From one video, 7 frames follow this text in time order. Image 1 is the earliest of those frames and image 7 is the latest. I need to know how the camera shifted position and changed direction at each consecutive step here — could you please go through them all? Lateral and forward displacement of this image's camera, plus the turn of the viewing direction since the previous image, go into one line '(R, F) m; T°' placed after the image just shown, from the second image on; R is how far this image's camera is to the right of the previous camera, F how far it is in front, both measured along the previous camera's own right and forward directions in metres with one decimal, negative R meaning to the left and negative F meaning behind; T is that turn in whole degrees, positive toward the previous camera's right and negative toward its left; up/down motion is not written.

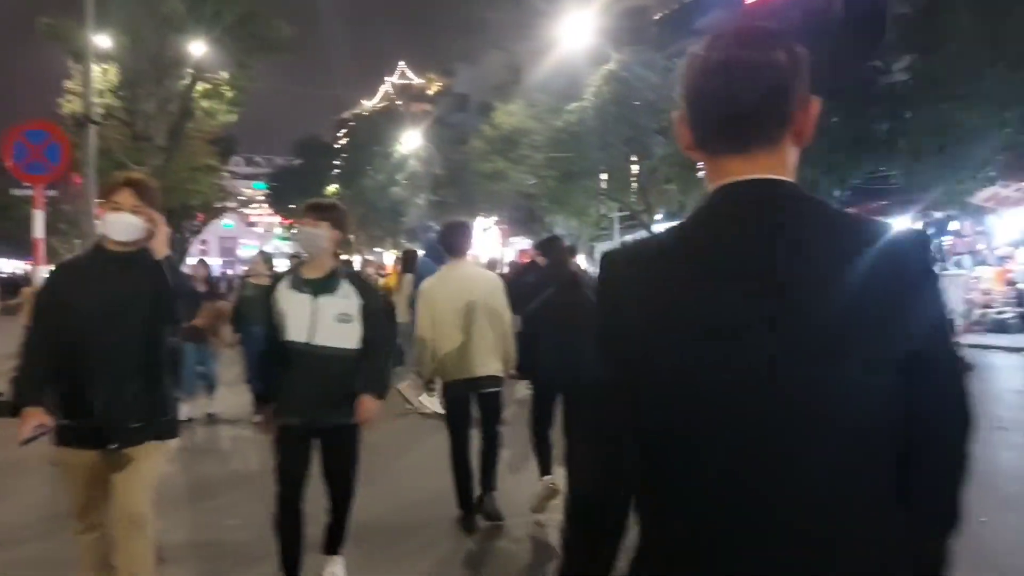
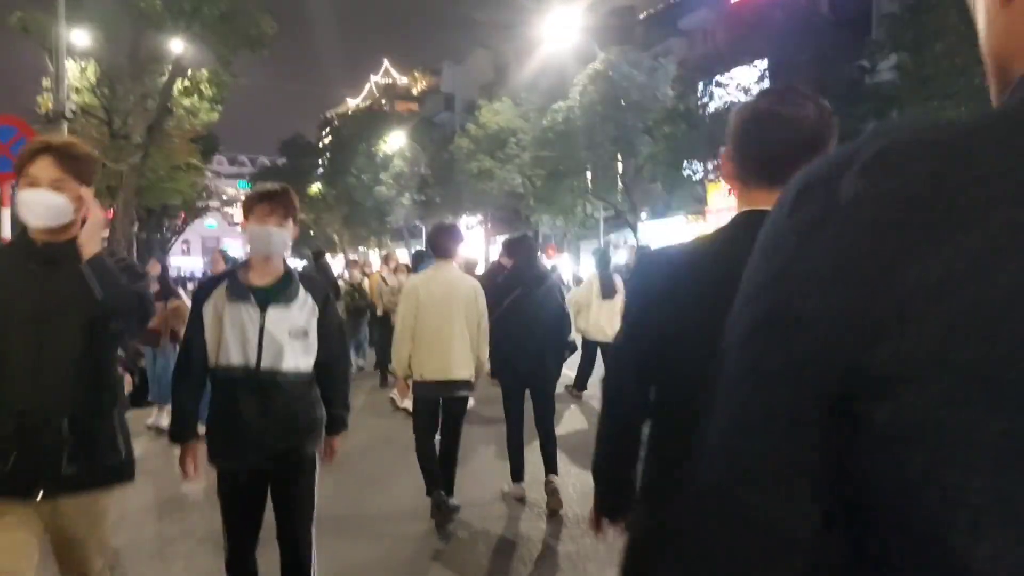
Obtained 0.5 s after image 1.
(0.0, +0.2) m; +1°
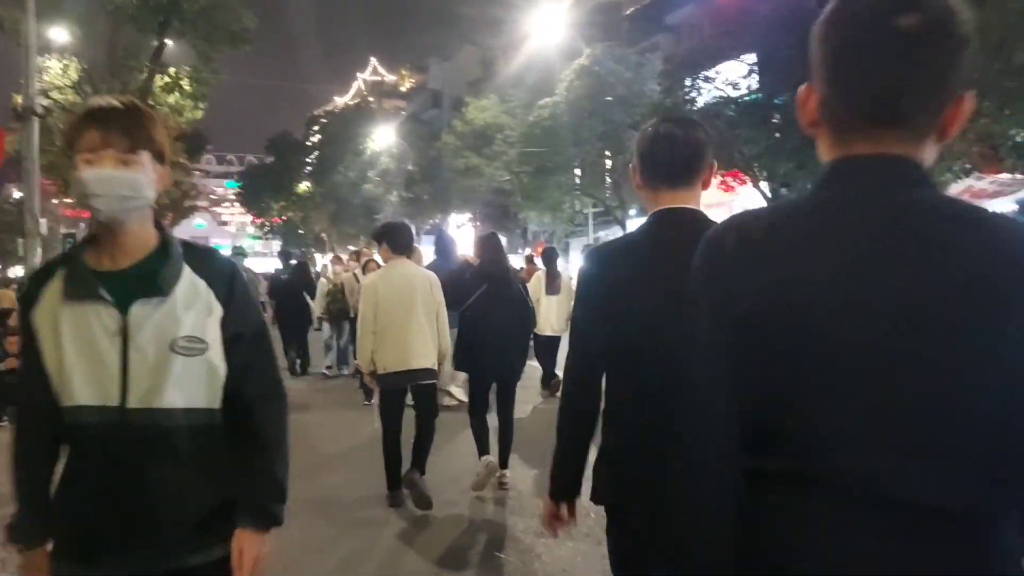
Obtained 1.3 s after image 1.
(+0.1, +0.2) m; +1°
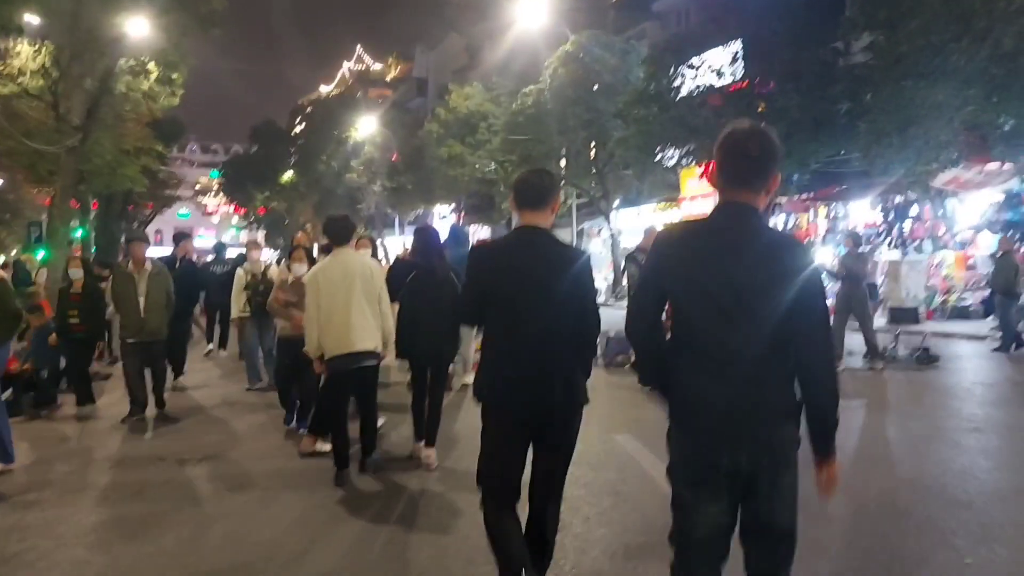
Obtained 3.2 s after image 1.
(+0.2, +0.5) m; +1°
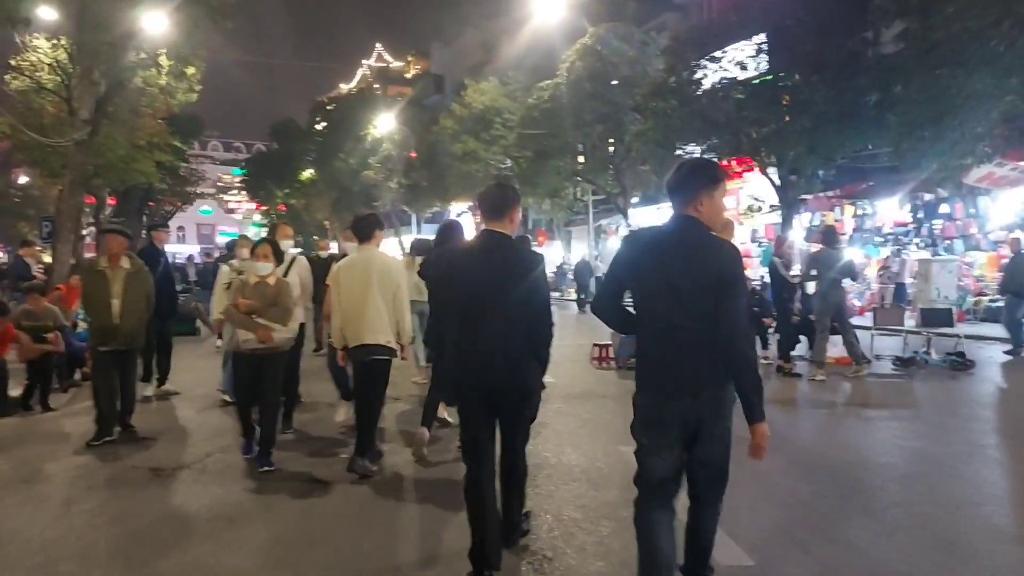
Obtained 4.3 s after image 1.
(+0.1, +0.5) m; -1°
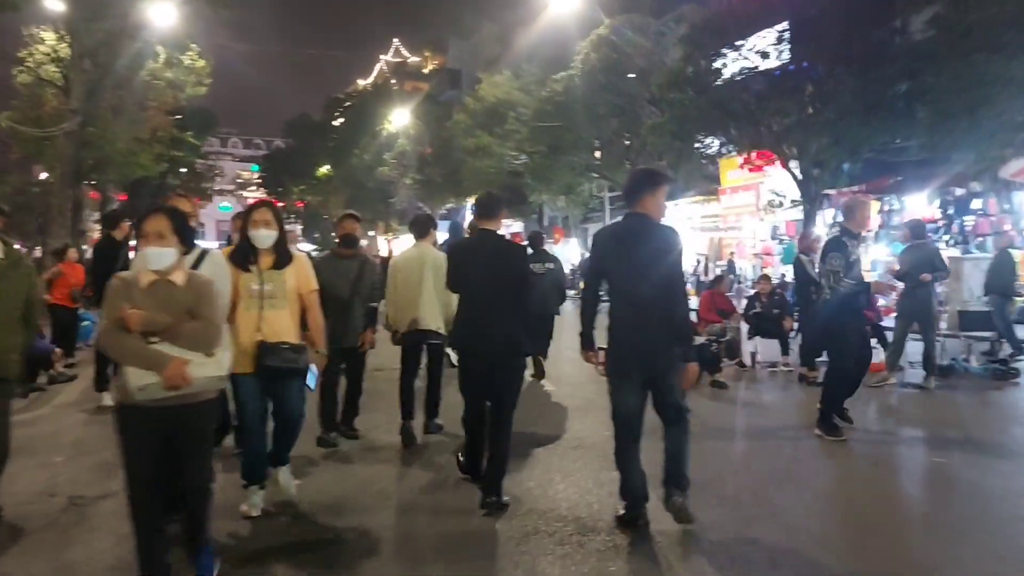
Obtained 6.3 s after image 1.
(+0.2, +0.7) m; -1°
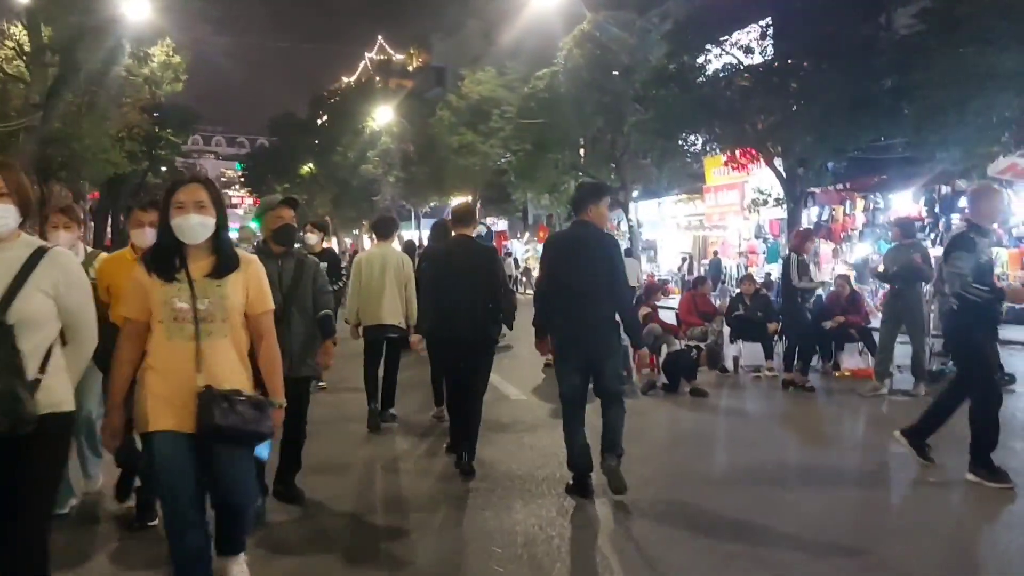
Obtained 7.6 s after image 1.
(+0.2, +0.4) m; +1°
